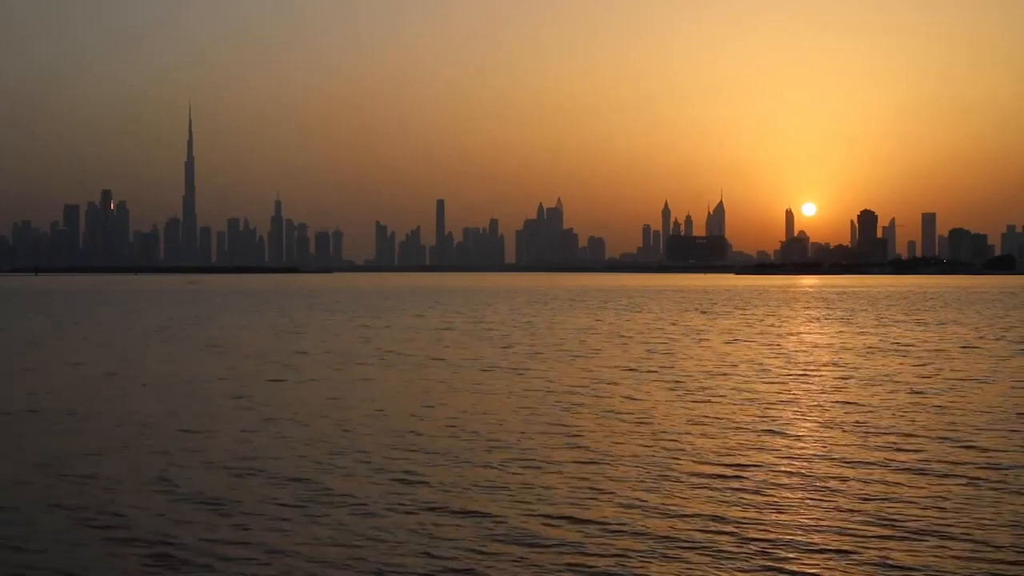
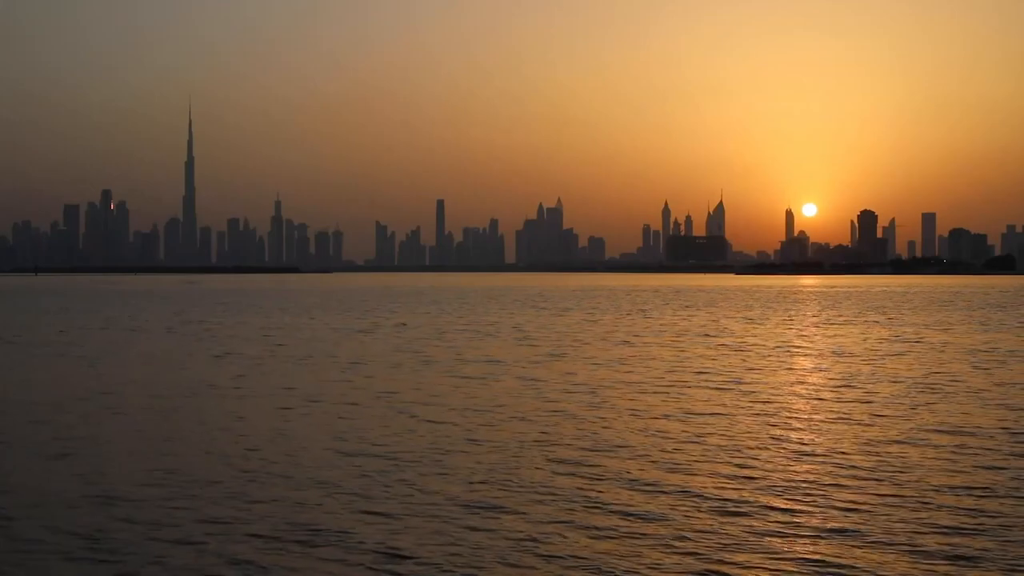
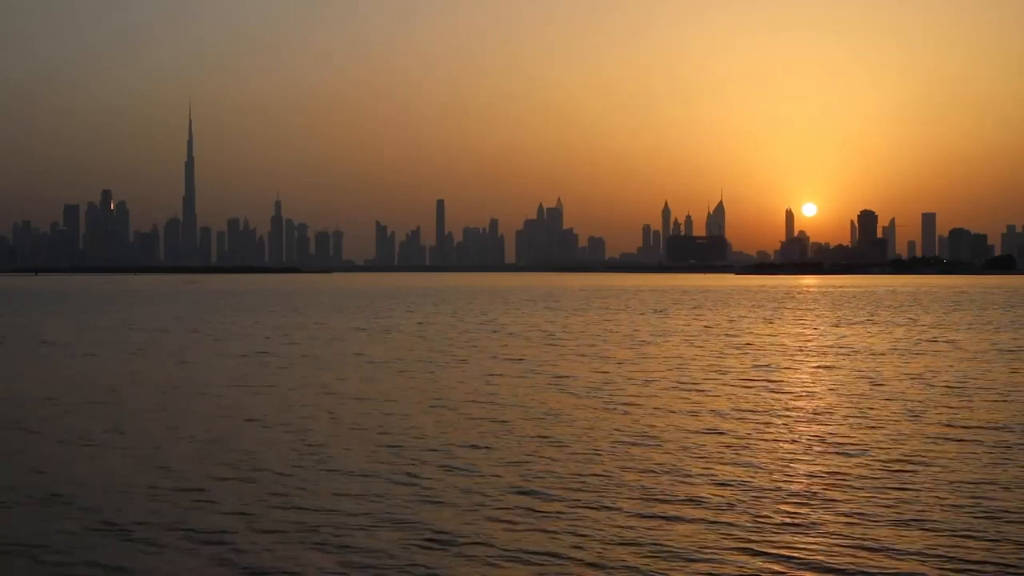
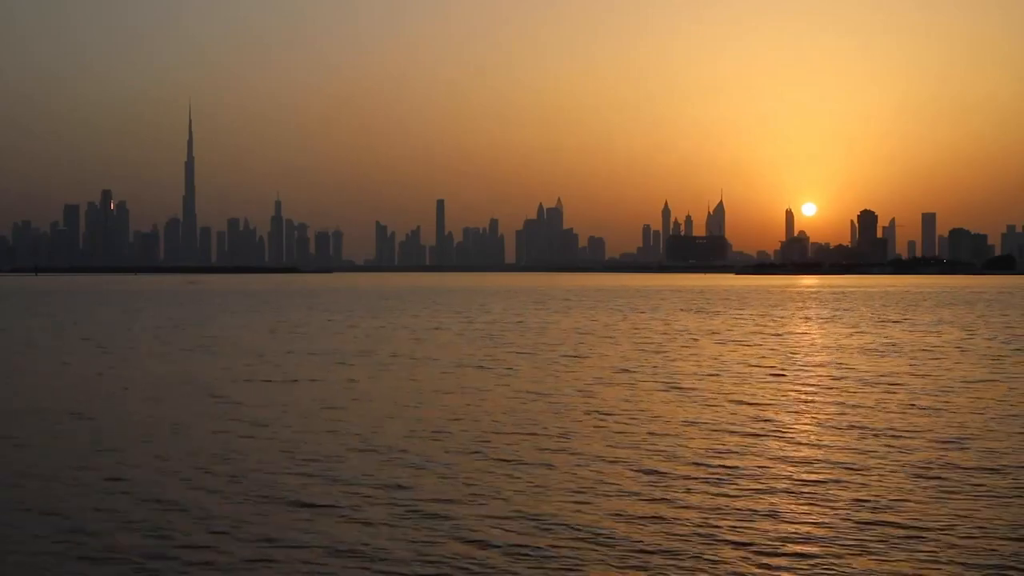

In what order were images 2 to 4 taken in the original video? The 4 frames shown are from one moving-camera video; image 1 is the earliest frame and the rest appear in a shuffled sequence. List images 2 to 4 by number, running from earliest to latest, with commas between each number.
4, 3, 2
